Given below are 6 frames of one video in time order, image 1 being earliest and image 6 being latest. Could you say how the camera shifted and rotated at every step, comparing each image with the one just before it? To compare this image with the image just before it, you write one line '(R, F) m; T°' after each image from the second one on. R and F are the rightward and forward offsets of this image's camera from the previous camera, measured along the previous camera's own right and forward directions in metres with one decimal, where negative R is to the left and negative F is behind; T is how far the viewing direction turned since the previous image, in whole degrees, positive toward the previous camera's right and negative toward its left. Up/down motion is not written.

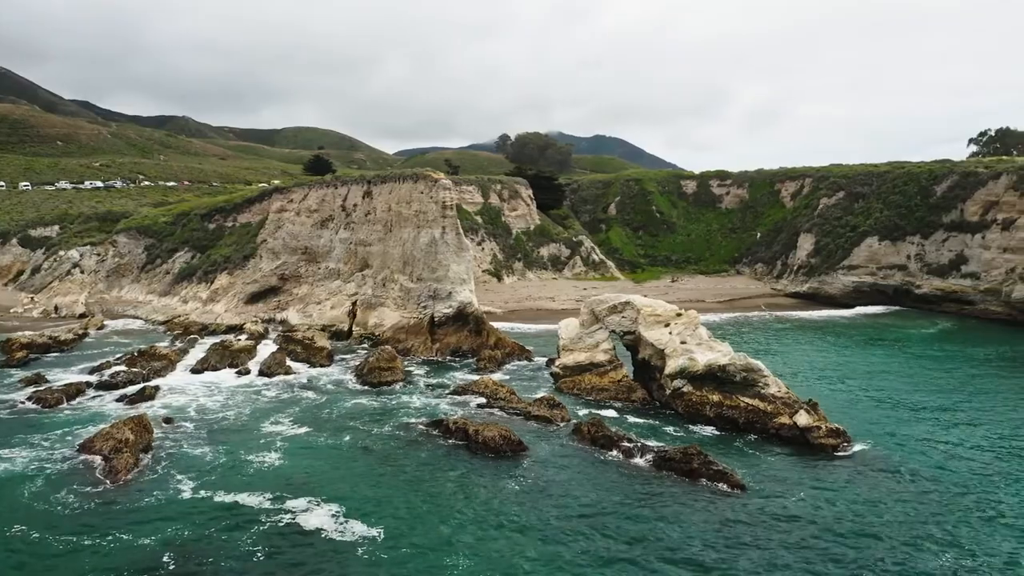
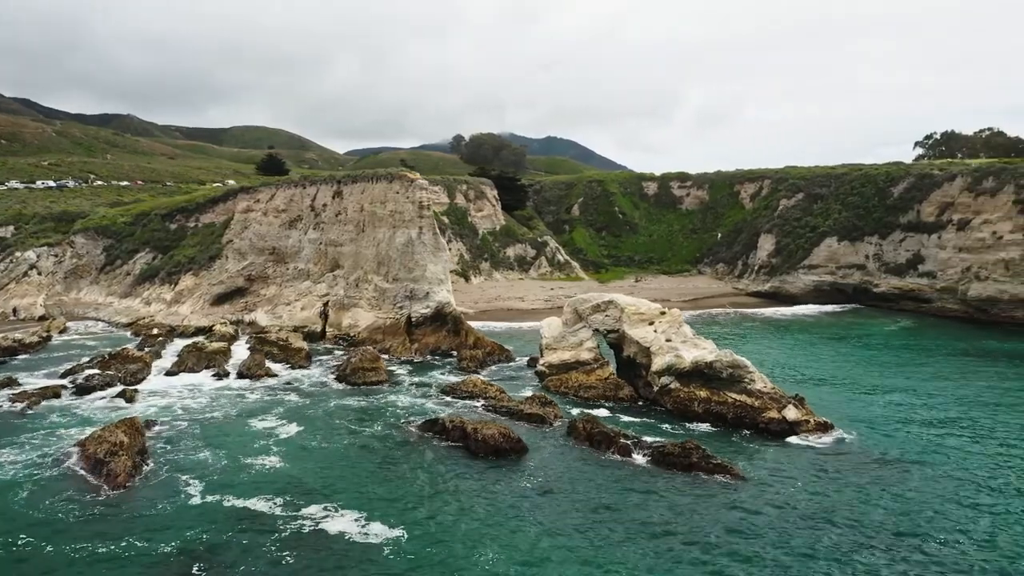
(-1.0, 0.0) m; +3°
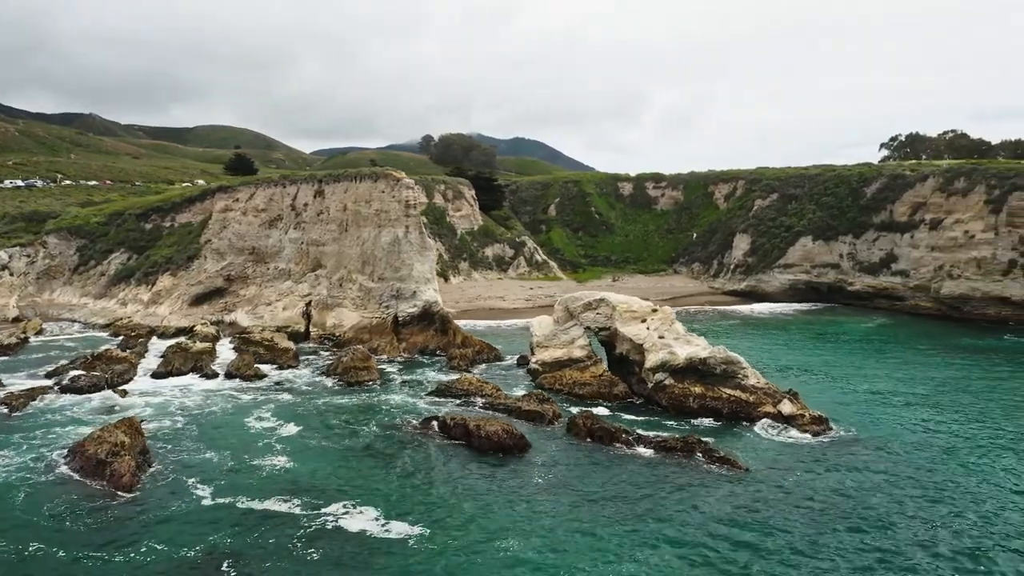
(-0.8, 0.0) m; +2°
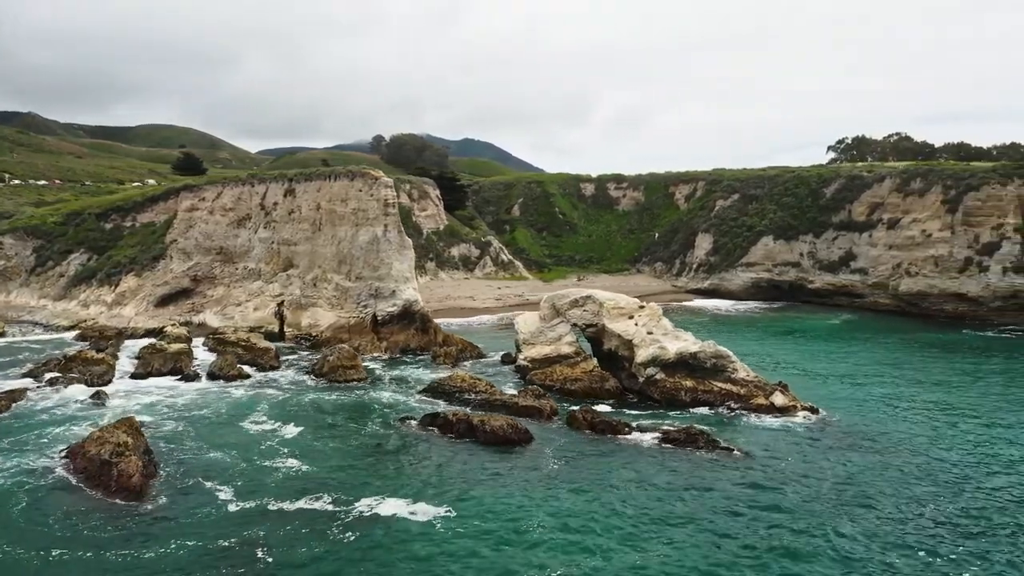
(-1.2, -0.2) m; +3°
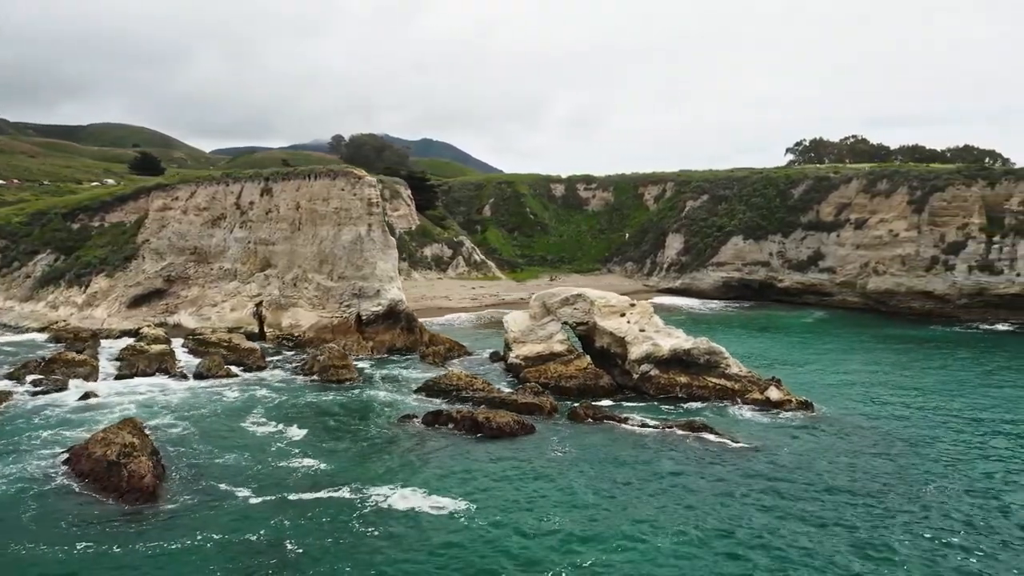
(-1.1, -0.2) m; +2°
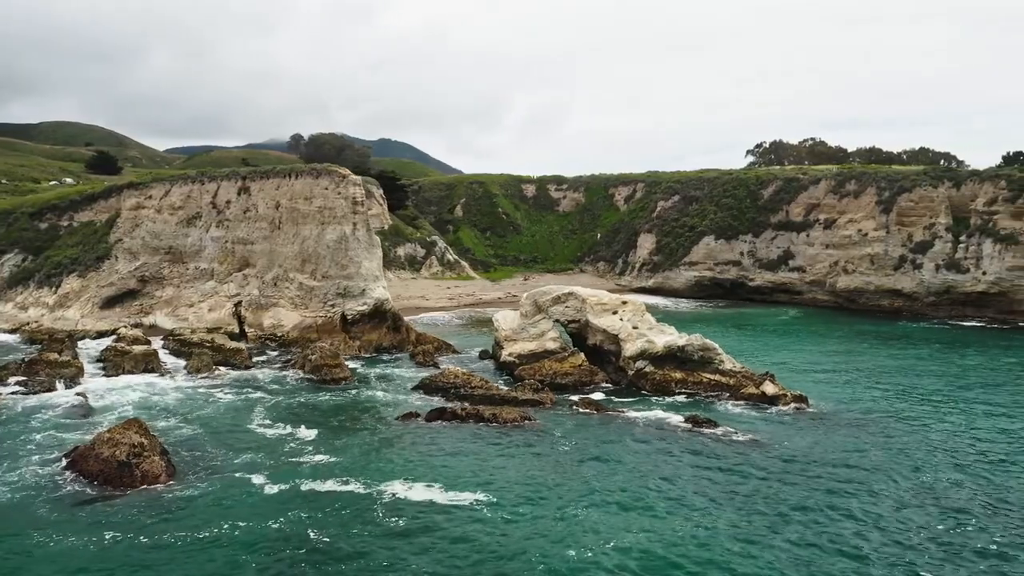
(-1.1, -0.3) m; +2°
